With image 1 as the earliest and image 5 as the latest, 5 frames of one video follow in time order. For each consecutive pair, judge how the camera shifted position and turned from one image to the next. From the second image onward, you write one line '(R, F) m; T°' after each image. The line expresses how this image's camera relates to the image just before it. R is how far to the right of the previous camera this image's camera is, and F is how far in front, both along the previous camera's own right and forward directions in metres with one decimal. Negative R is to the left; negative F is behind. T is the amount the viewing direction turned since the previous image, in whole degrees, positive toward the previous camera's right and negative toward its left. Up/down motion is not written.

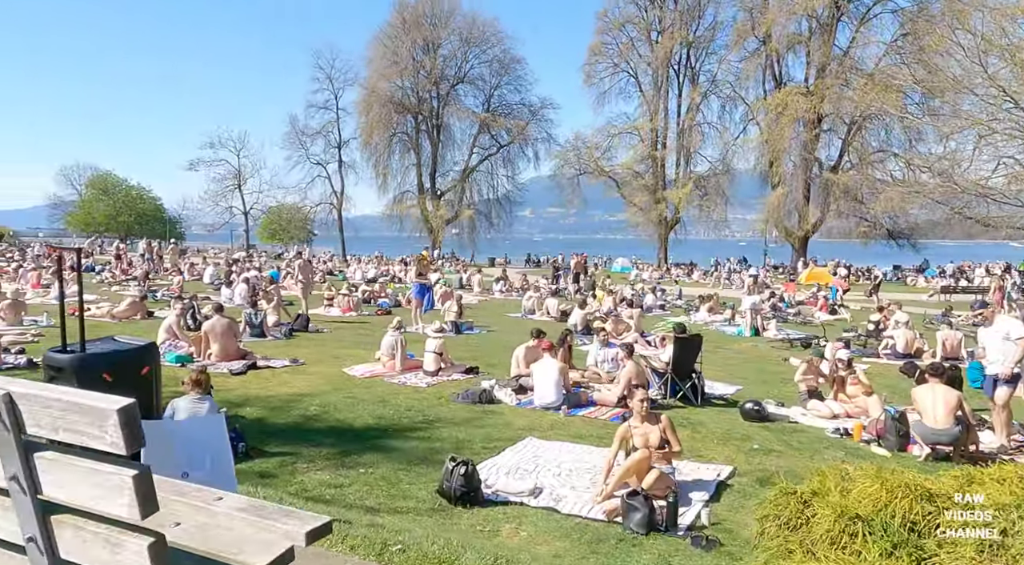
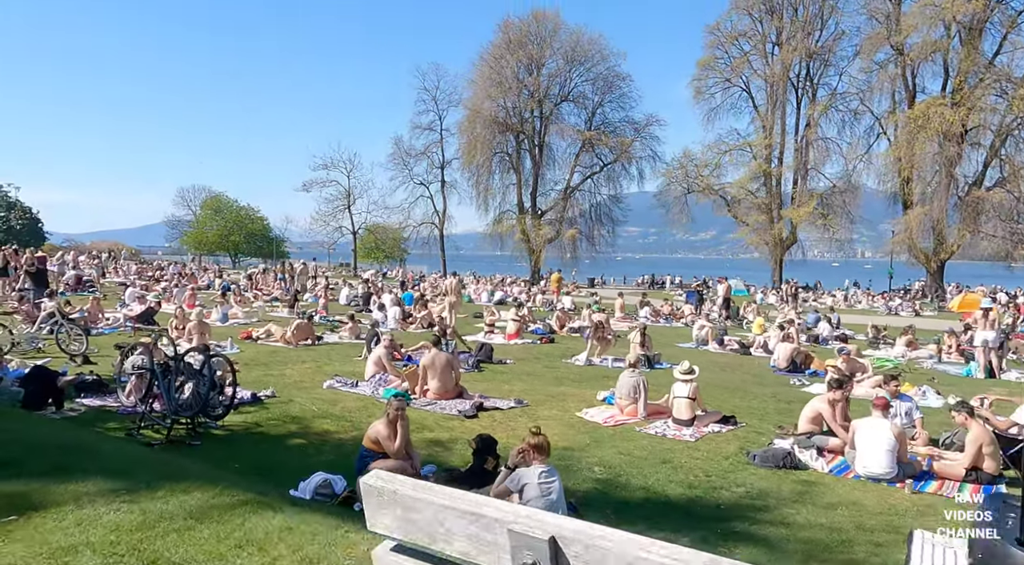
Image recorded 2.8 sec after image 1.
(-2.3, +1.3) m; -5°
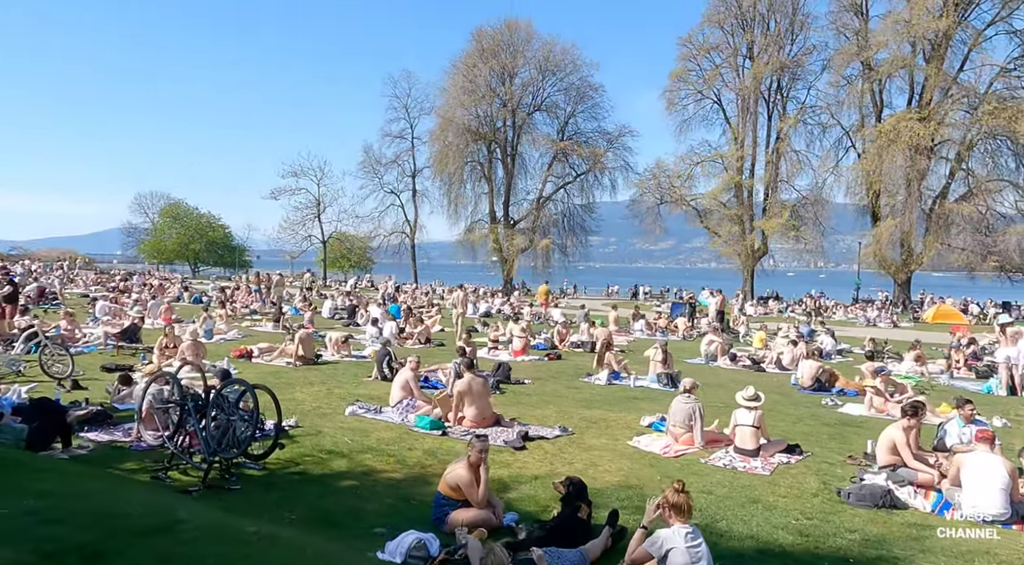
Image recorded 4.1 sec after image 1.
(-1.1, +0.9) m; +3°
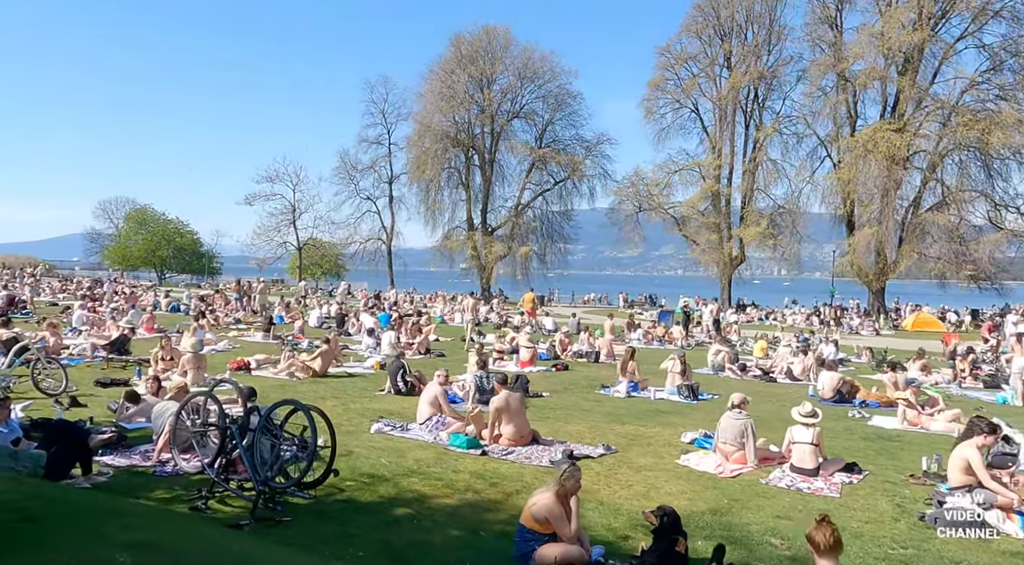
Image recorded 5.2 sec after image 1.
(-0.9, +0.6) m; +2°
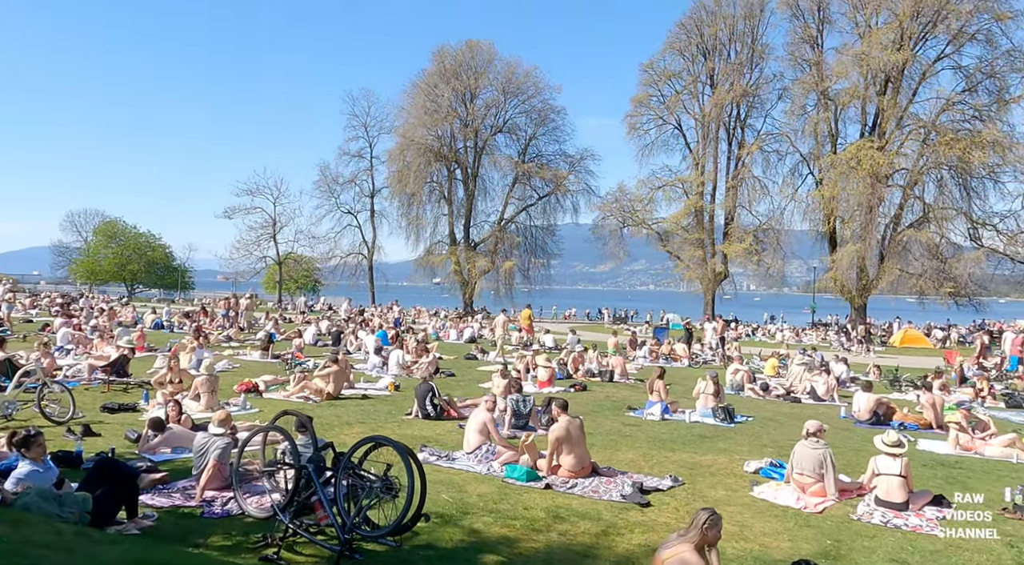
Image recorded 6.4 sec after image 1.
(-1.0, +0.7) m; +2°
